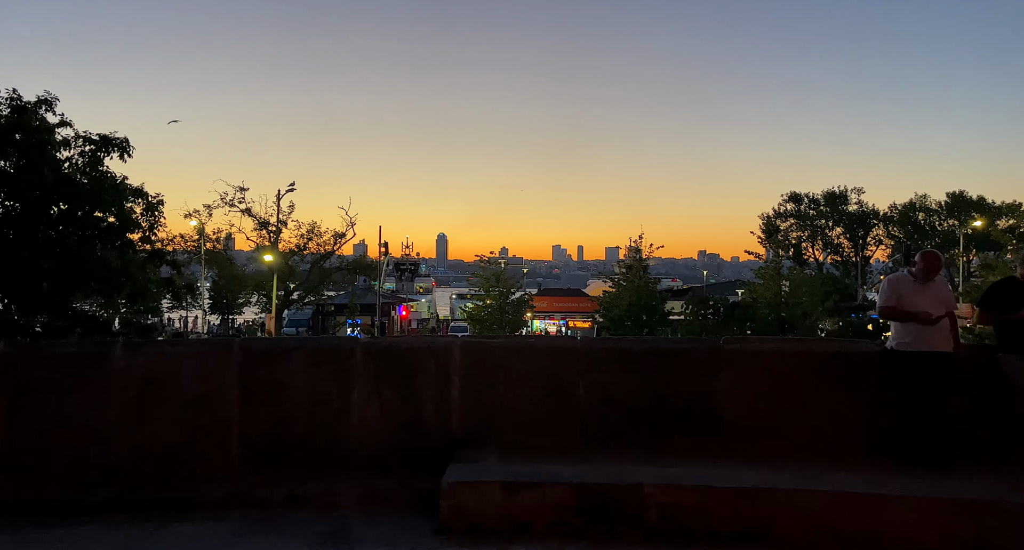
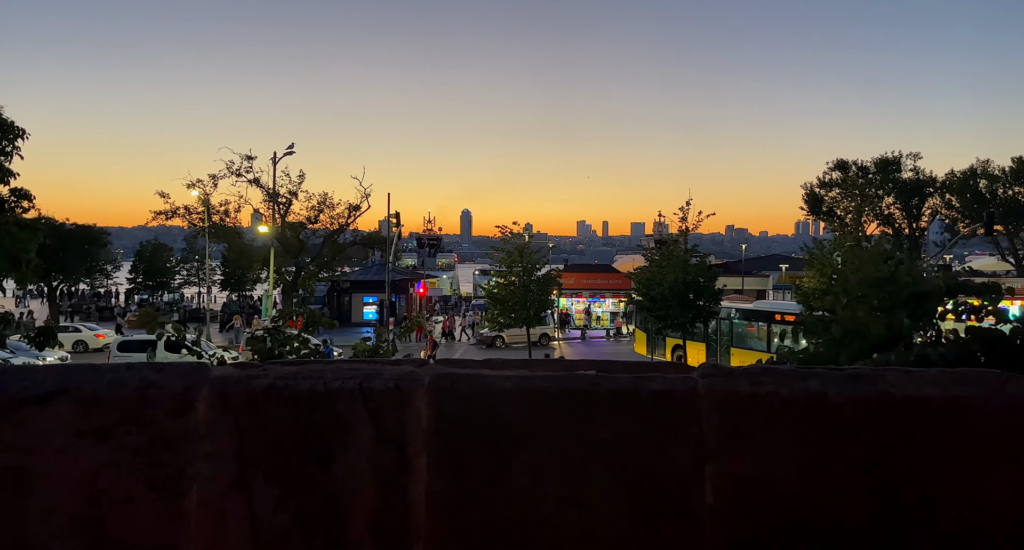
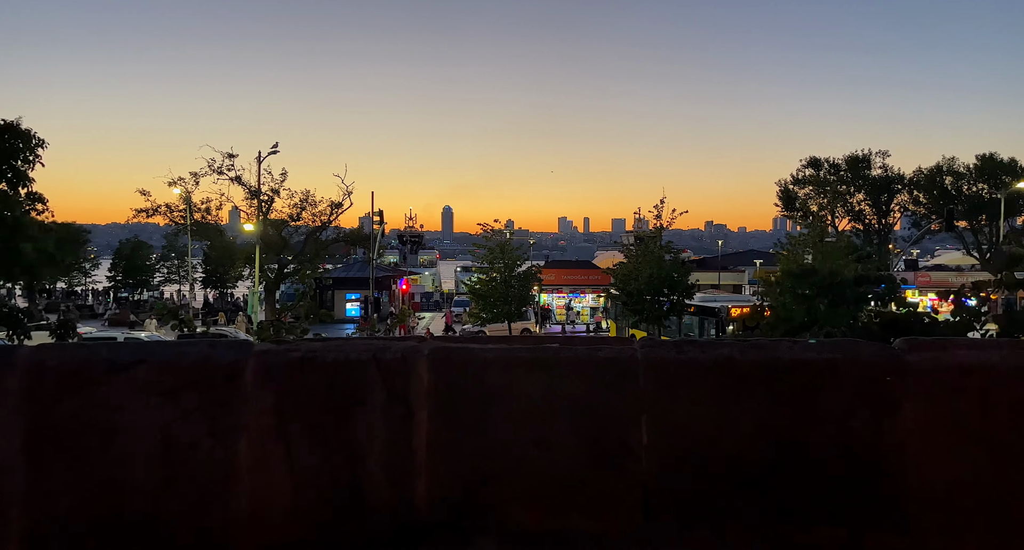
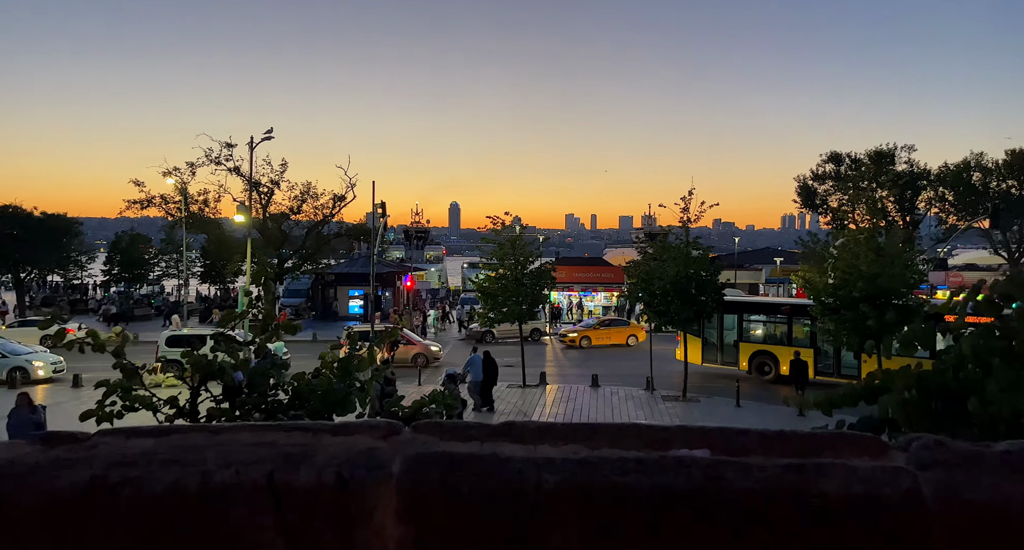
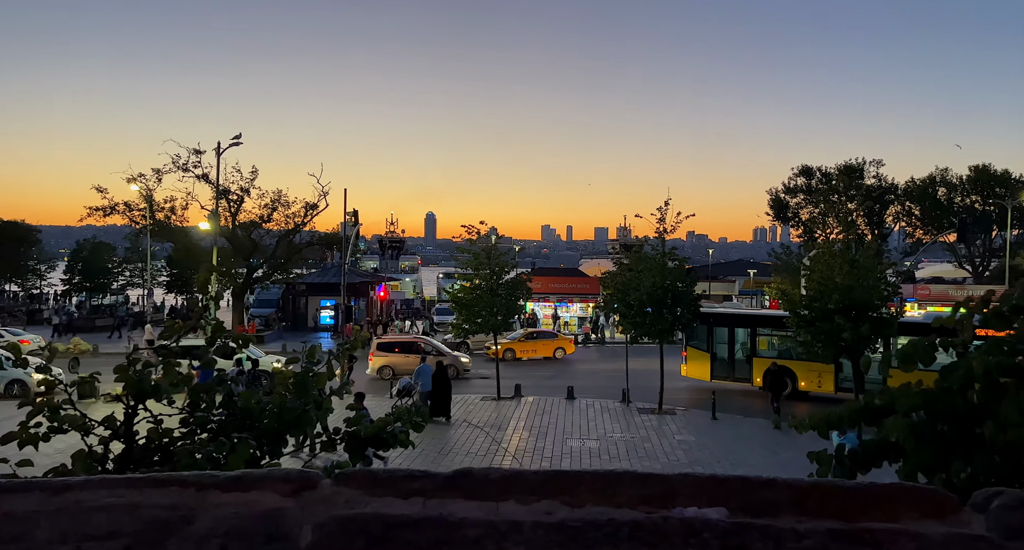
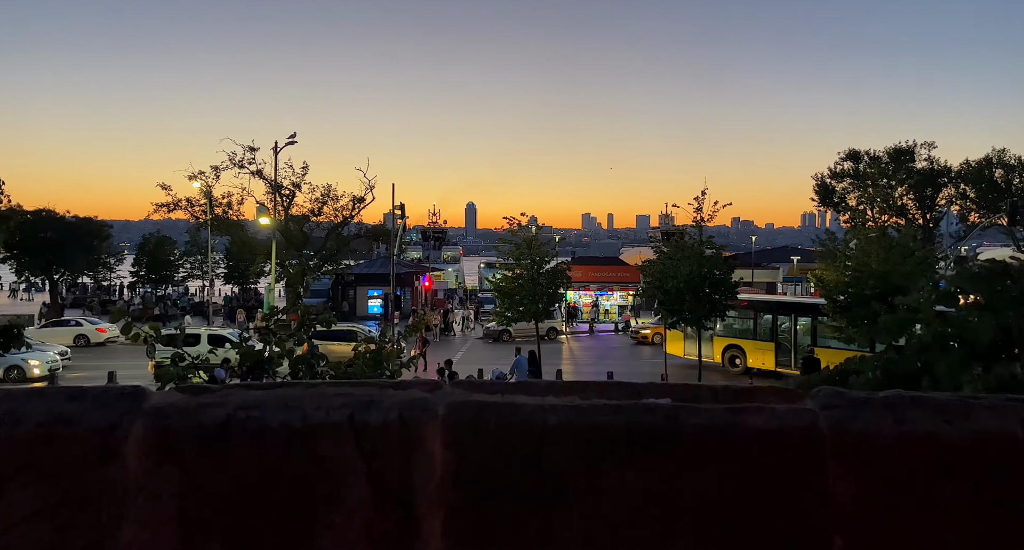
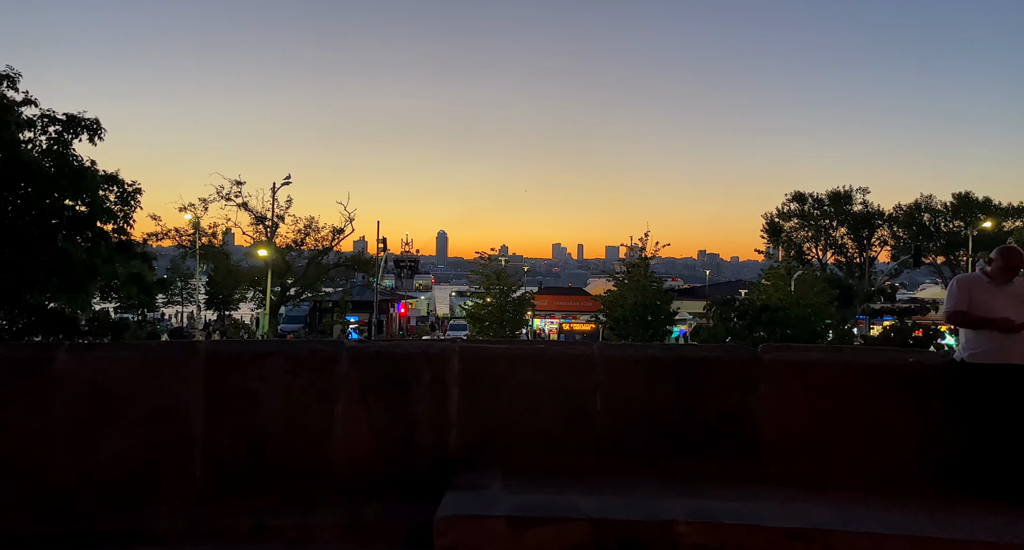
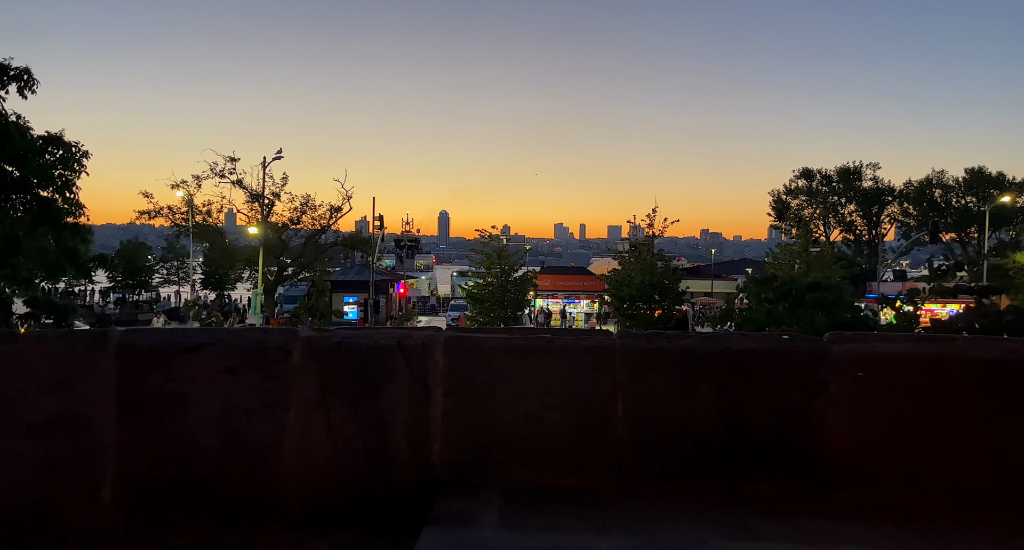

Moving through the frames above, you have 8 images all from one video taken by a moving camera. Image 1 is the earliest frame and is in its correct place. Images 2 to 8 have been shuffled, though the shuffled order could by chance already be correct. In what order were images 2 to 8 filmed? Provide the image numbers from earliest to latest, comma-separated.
7, 8, 3, 2, 6, 4, 5
